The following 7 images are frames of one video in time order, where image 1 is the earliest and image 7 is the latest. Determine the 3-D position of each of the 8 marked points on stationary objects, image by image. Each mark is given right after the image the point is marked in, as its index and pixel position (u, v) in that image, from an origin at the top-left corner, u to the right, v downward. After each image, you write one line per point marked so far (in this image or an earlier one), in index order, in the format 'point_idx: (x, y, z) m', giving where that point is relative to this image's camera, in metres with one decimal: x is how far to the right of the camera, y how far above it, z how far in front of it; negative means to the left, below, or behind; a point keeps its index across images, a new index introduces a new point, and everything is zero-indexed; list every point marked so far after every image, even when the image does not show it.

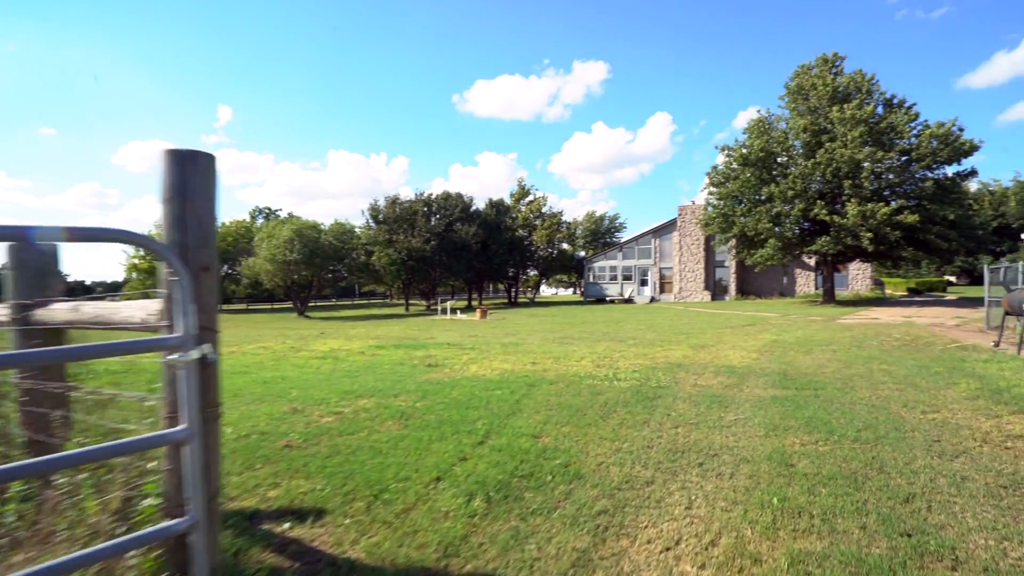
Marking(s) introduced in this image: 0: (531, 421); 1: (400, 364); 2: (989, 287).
0: (+0.2, -1.3, +5.0) m
1: (-2.3, -1.6, +10.2) m
2: (+12.7, 0.0, +13.4) m
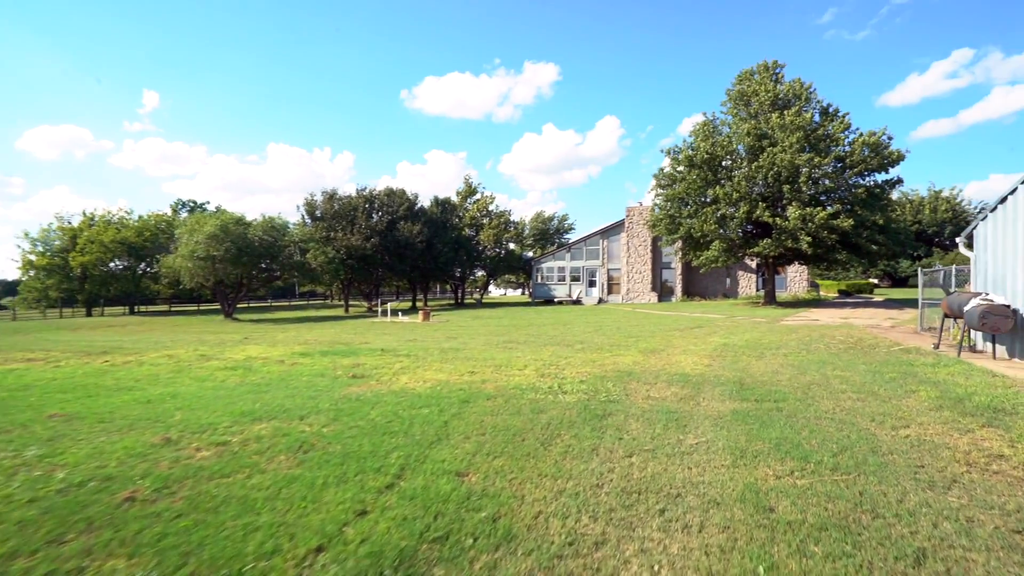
0: (-0.5, -1.4, +4.2) m
1: (-3.4, -1.6, +9.1) m
2: (+11.2, -0.1, +13.7) m
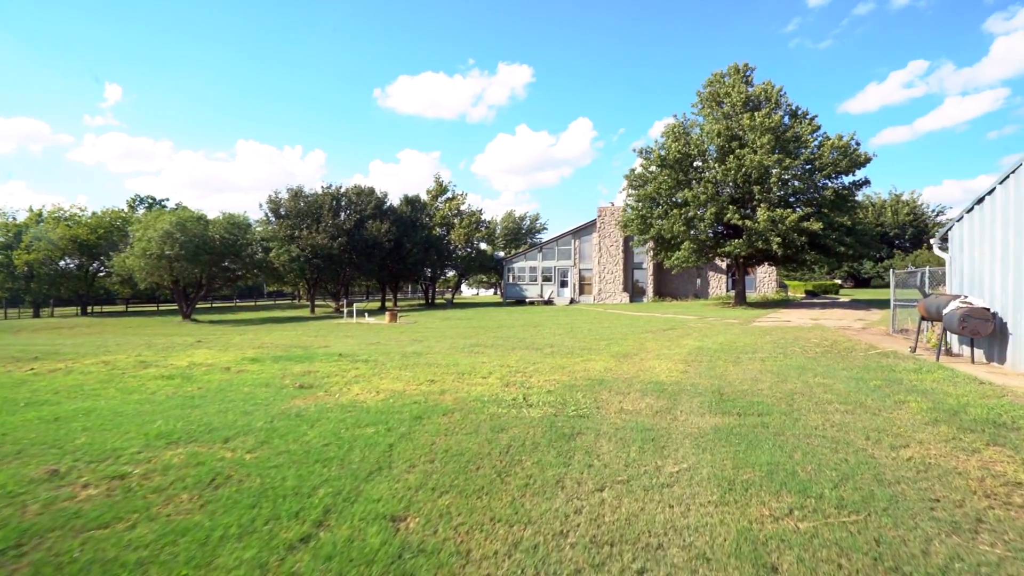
0: (-0.8, -1.4, +3.5) m
1: (-4.0, -1.6, +8.3) m
2: (+10.4, -0.1, +13.6) m
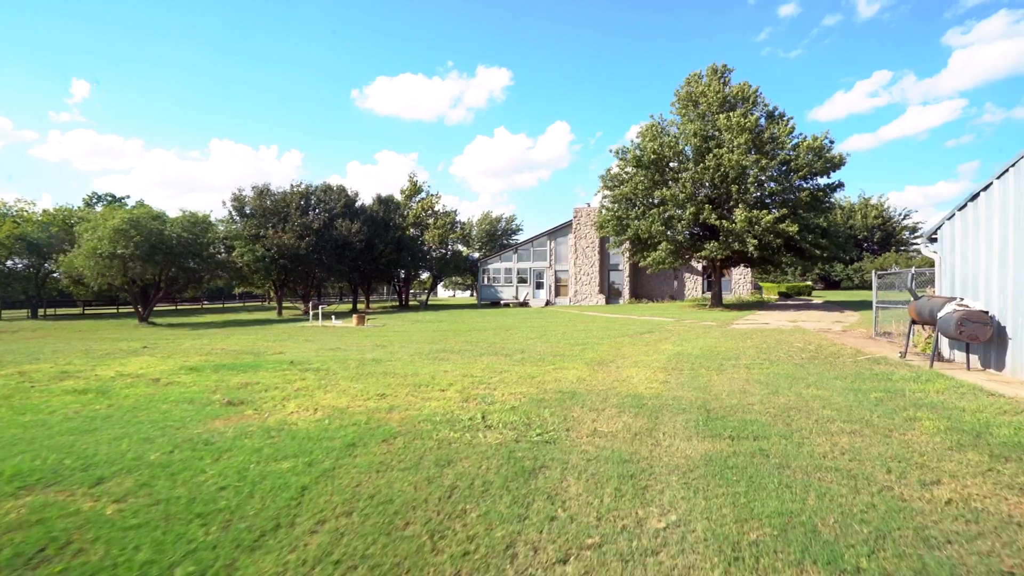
0: (-1.1, -1.4, +2.6) m
1: (-4.6, -1.6, +7.2) m
2: (+9.6, -0.1, +13.2) m
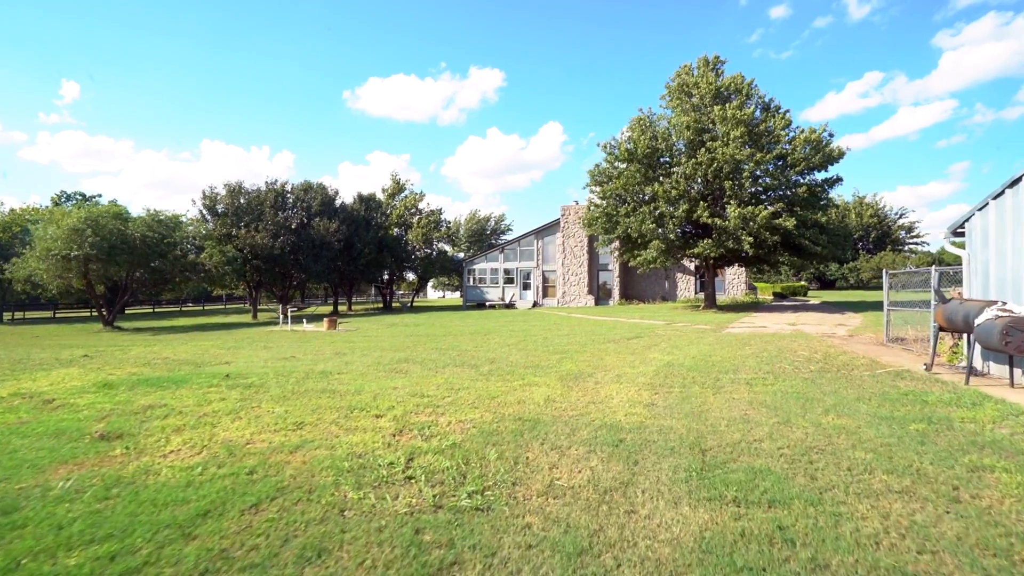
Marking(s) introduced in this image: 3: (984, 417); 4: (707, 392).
0: (-1.6, -1.4, +1.2) m
1: (-5.1, -1.6, +5.8) m
2: (+8.9, -0.1, +12.0) m
3: (+4.6, -1.3, +4.9) m
4: (+2.6, -1.4, +6.7) m
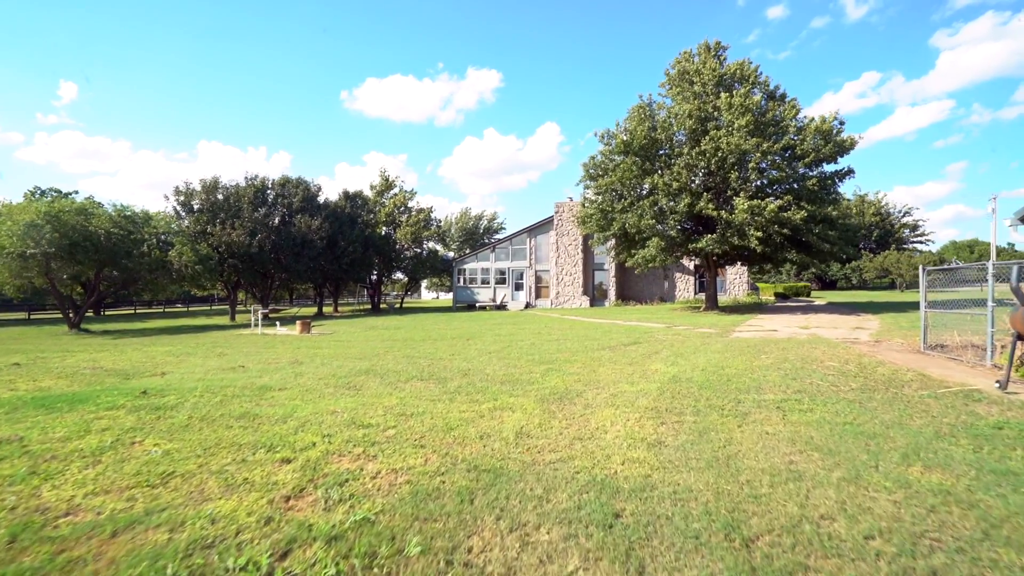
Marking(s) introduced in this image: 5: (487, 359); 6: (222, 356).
0: (-2.0, -1.4, -0.4) m
1: (-5.5, -1.6, +4.2) m
2: (+8.5, -0.1, +10.5) m
3: (+4.2, -1.2, +3.3) m
4: (+2.2, -1.3, +5.1) m
5: (-0.5, -1.5, +10.7) m
6: (-7.6, -1.8, +13.4) m
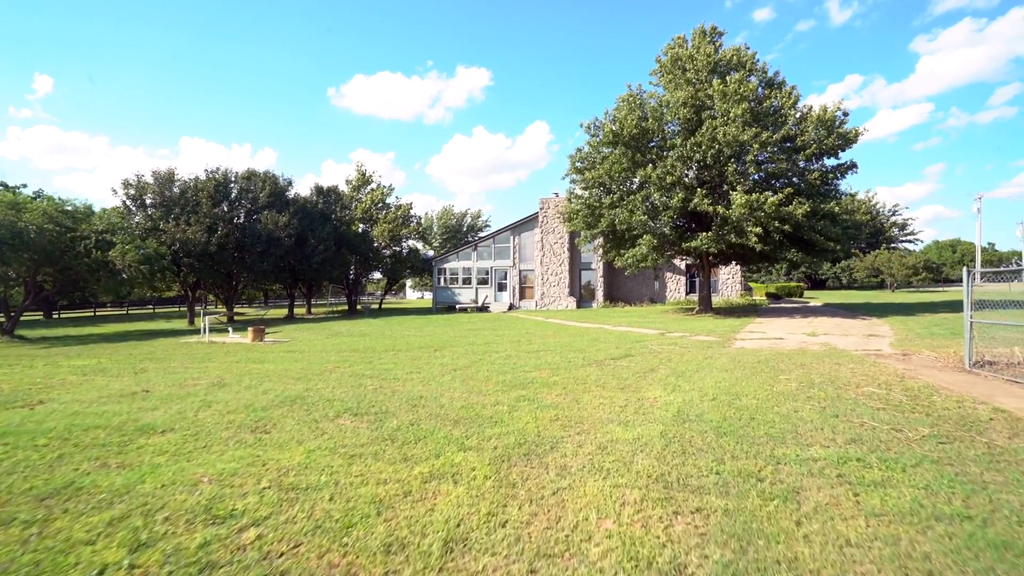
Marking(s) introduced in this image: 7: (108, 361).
0: (-2.3, -1.5, -2.3) m
1: (-5.9, -1.8, +2.2) m
2: (+7.9, -0.2, +8.8) m
3: (+3.8, -1.3, +1.5) m
4: (+1.7, -1.5, +3.3) m
5: (-1.1, -1.6, +8.8) m
6: (-8.3, -1.9, +11.3) m
7: (-10.9, -2.0, +13.7) m
